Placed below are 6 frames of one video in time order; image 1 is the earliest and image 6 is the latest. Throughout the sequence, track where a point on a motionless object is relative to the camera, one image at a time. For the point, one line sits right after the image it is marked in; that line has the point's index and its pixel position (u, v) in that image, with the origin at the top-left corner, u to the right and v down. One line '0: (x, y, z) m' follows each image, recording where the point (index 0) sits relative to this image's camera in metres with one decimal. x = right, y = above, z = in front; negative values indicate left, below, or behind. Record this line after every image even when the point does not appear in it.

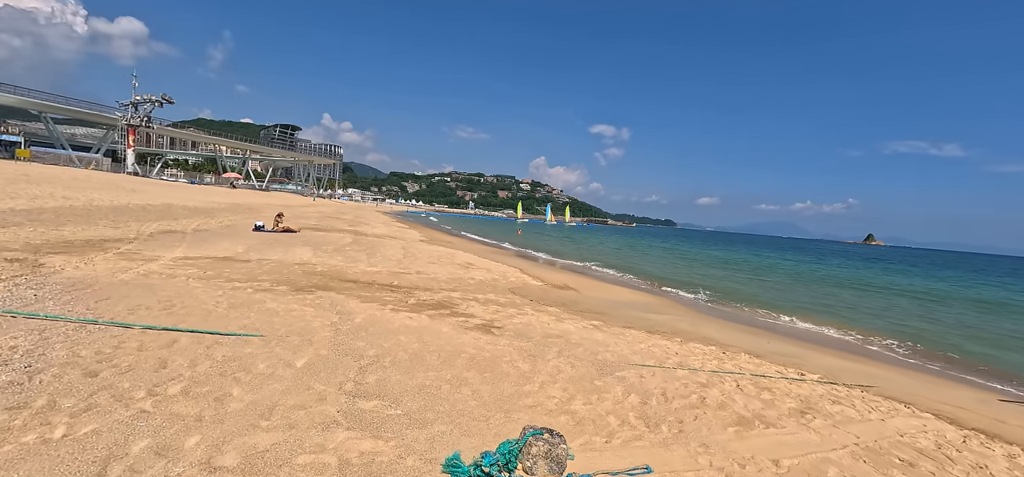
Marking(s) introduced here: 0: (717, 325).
0: (+5.0, -2.1, +10.2) m
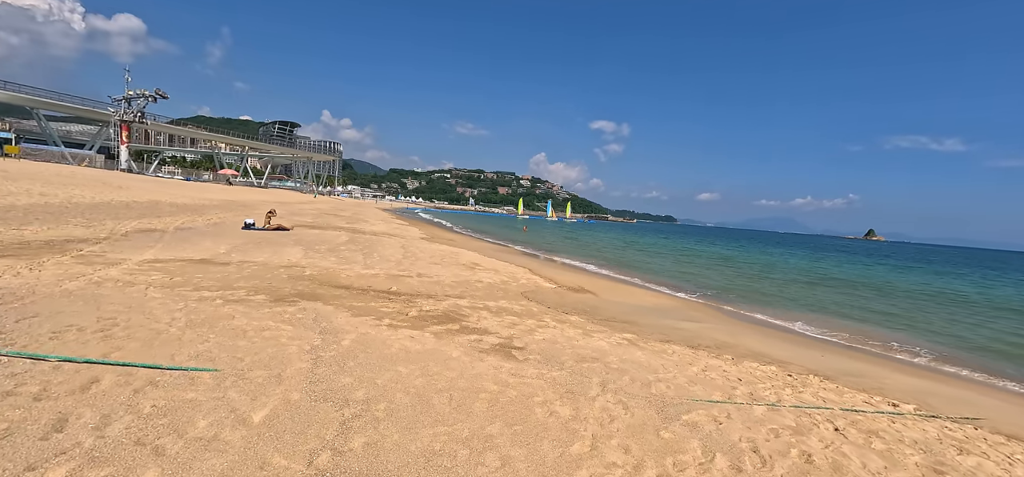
0: (+5.3, -2.1, +9.0) m
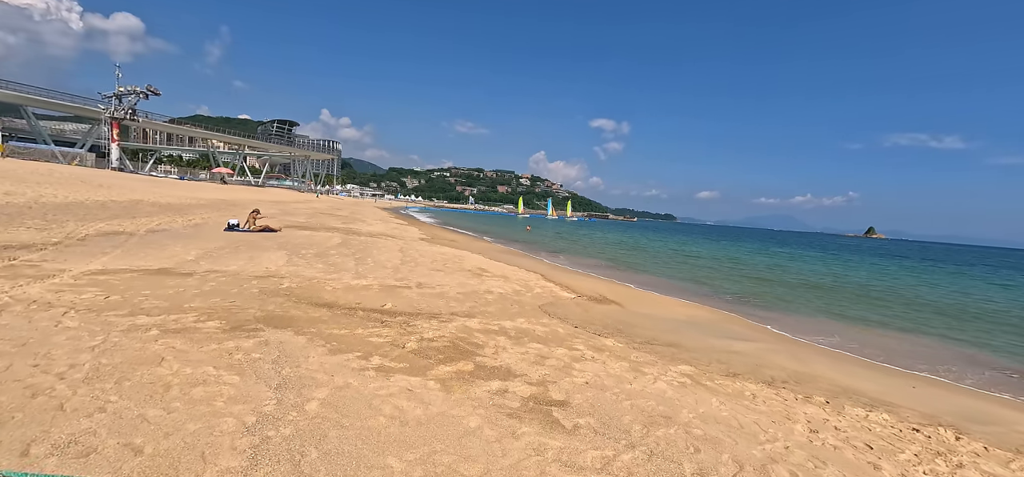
0: (+5.6, -2.1, +7.5) m
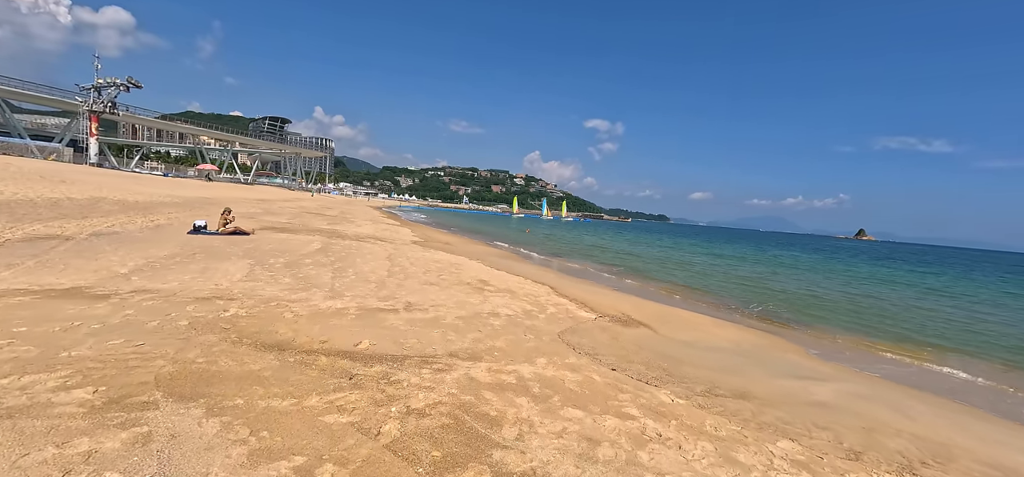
0: (+5.8, -2.4, +5.9) m
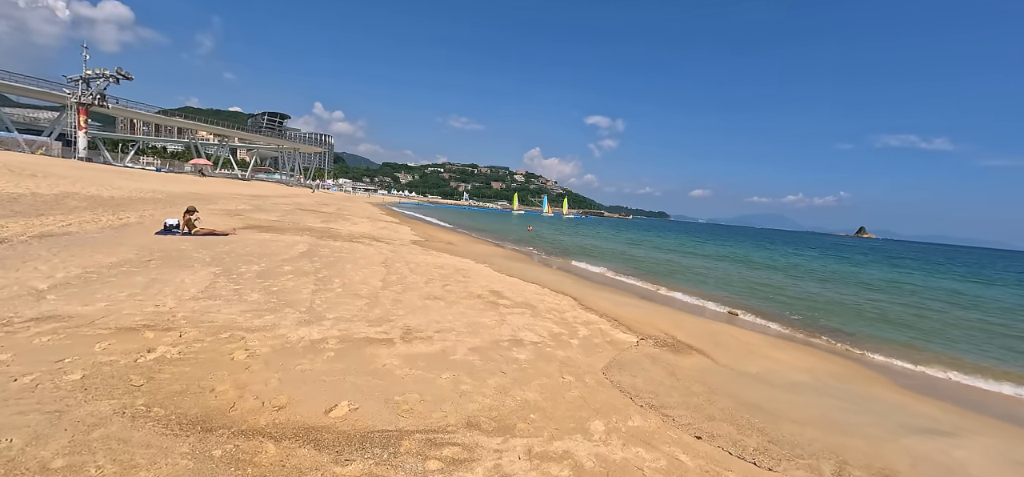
0: (+6.2, -2.5, +4.2) m
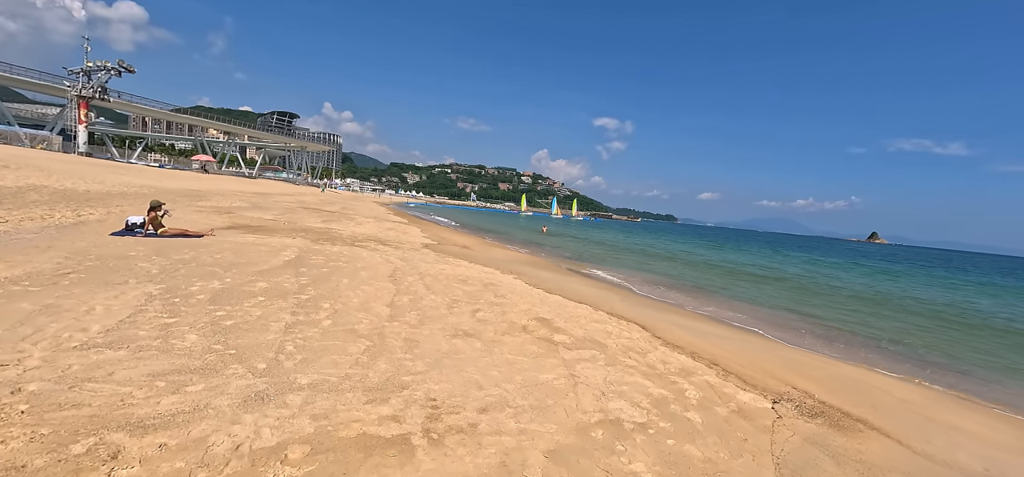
0: (+7.0, -2.7, +1.7) m
